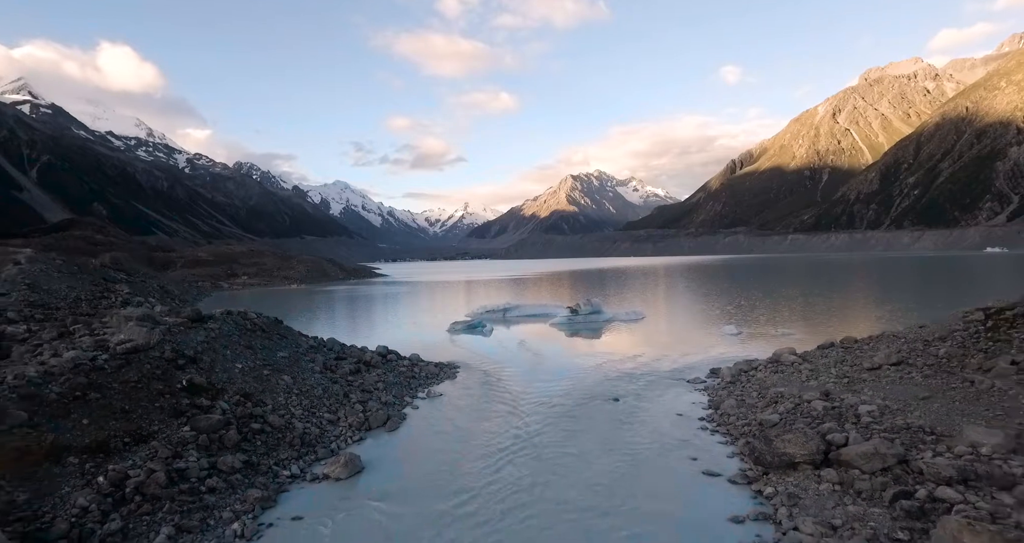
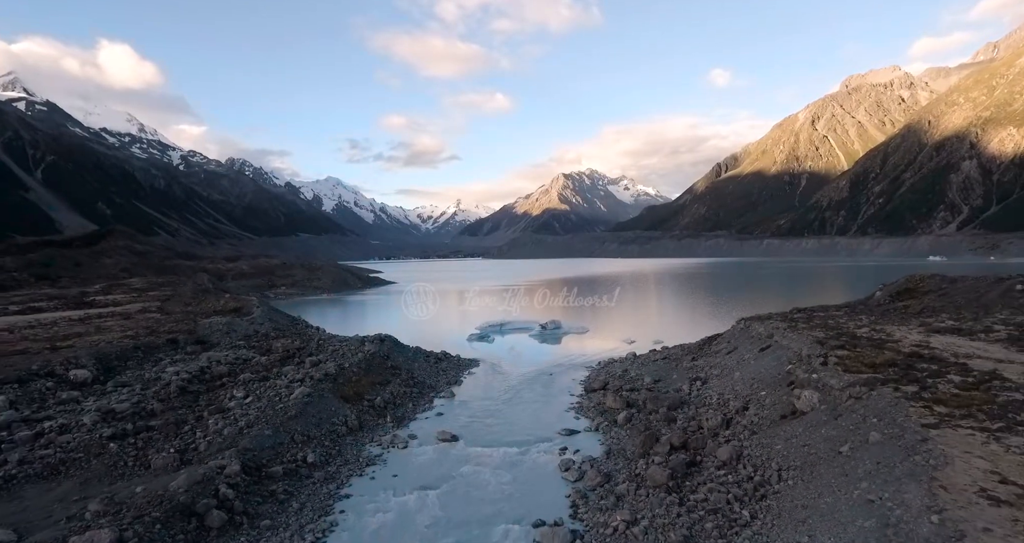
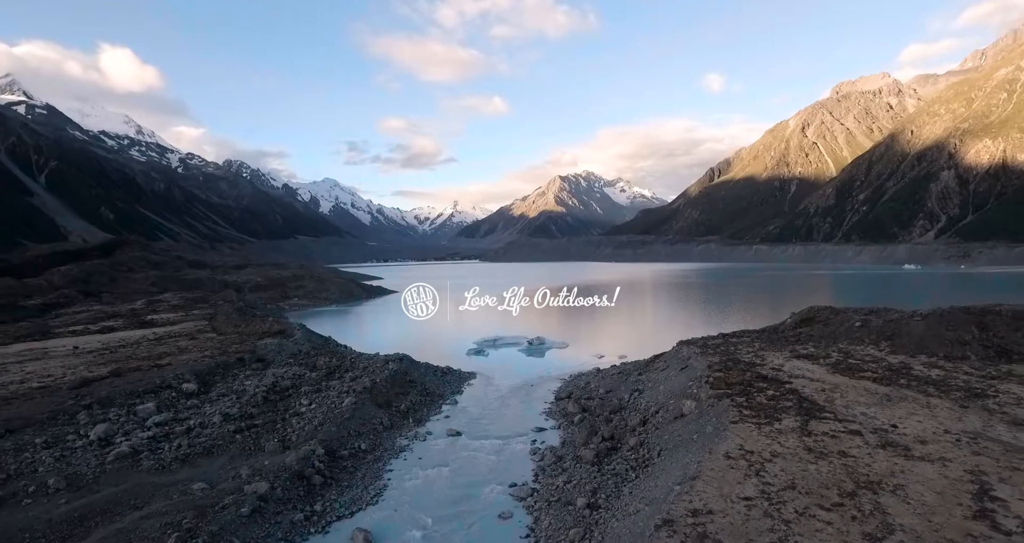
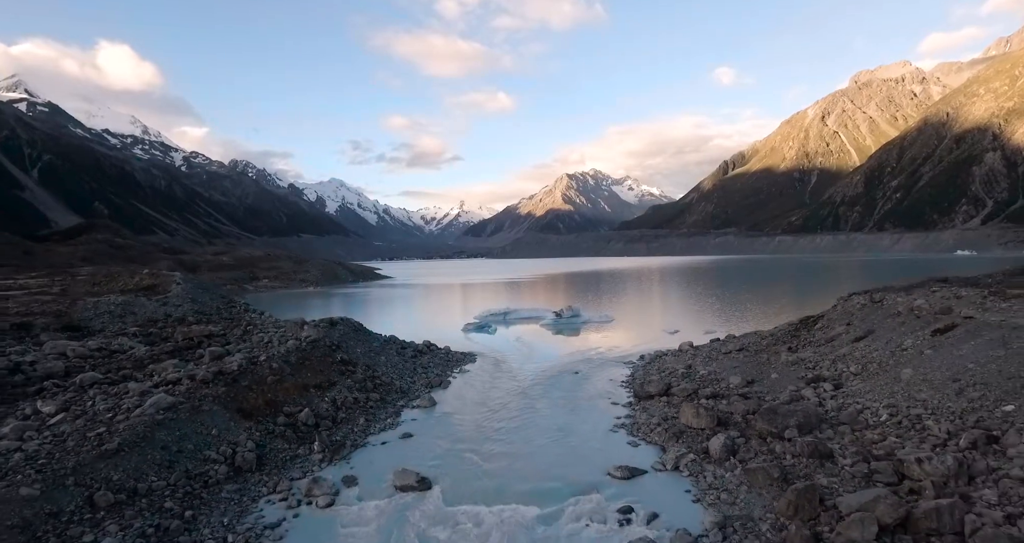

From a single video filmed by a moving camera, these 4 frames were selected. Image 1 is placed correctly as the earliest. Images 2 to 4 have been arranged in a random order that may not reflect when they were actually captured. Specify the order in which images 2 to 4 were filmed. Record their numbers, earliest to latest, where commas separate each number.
4, 2, 3
